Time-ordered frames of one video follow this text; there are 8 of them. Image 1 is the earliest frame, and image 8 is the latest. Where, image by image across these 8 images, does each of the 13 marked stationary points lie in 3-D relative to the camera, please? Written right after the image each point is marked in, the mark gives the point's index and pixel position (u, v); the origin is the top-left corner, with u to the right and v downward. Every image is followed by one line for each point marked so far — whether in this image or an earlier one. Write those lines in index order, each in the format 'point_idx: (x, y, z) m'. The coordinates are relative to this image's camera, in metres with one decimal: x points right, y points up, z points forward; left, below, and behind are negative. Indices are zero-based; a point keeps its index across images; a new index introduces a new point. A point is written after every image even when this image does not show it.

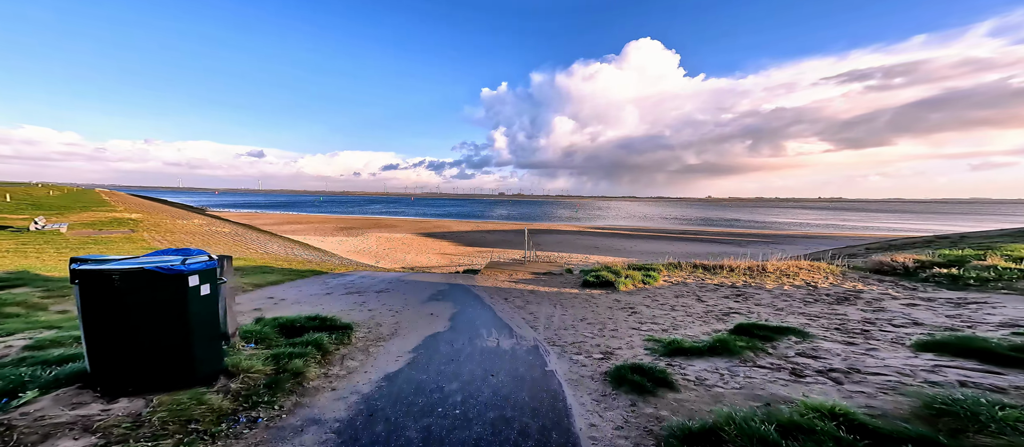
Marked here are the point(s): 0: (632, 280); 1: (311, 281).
0: (+2.7, -1.3, +7.3) m
1: (-4.9, -1.4, +7.8) m
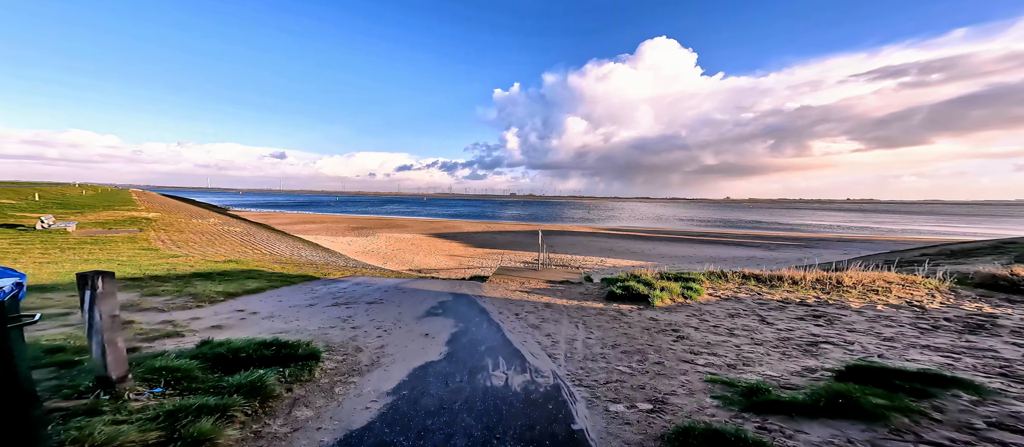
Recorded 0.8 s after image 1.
0: (+3.0, -1.3, +6.1) m
1: (-4.6, -1.4, +6.9) m
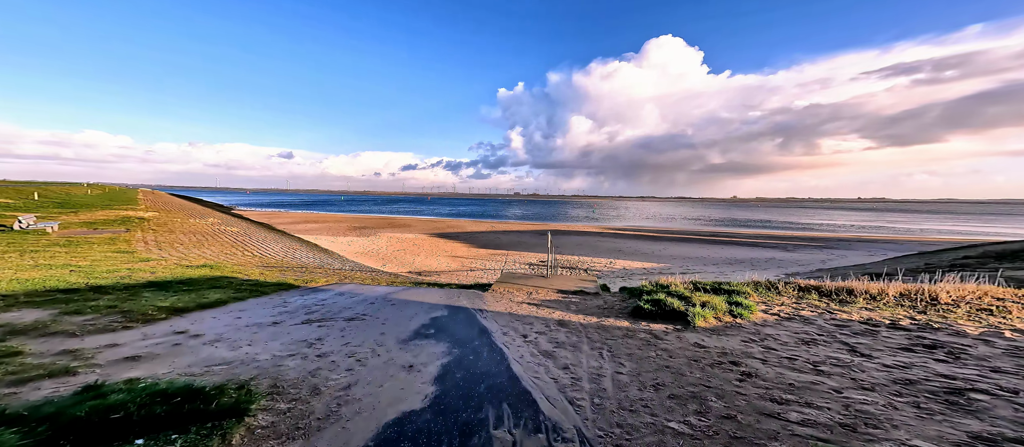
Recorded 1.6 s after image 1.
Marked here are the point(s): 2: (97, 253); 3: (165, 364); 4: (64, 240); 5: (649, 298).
0: (+3.1, -1.3, +5.0) m
1: (-4.5, -1.4, +5.9) m
2: (-12.5, -0.9, +9.7) m
3: (-3.6, -1.4, +3.3) m
4: (-16.3, -0.6, +11.8) m
5: (+2.5, -1.3, +5.8) m
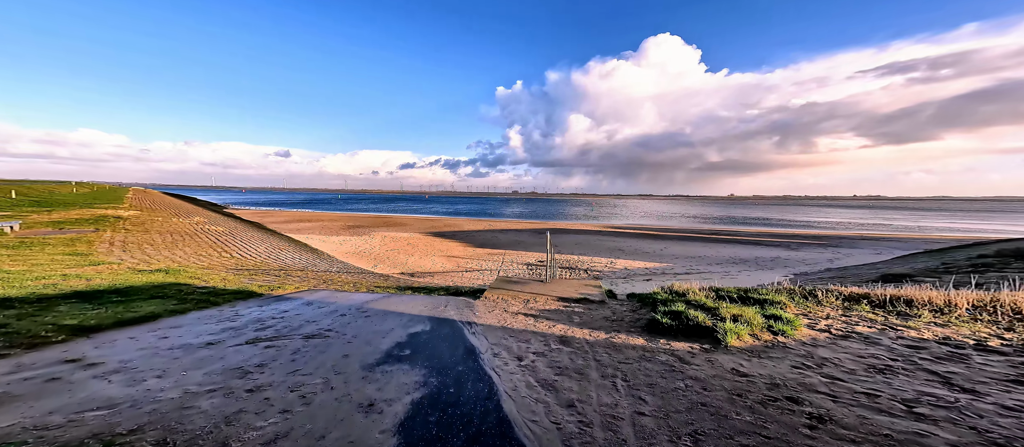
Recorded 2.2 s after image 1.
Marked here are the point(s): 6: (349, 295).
0: (+3.0, -1.3, +4.1) m
1: (-4.6, -1.4, +5.0) m
2: (-12.6, -0.9, +8.8) m
3: (-3.7, -1.4, +2.4) m
4: (-16.5, -0.6, +10.8) m
5: (+2.4, -1.3, +4.9) m
6: (-3.5, -1.5, +6.8) m
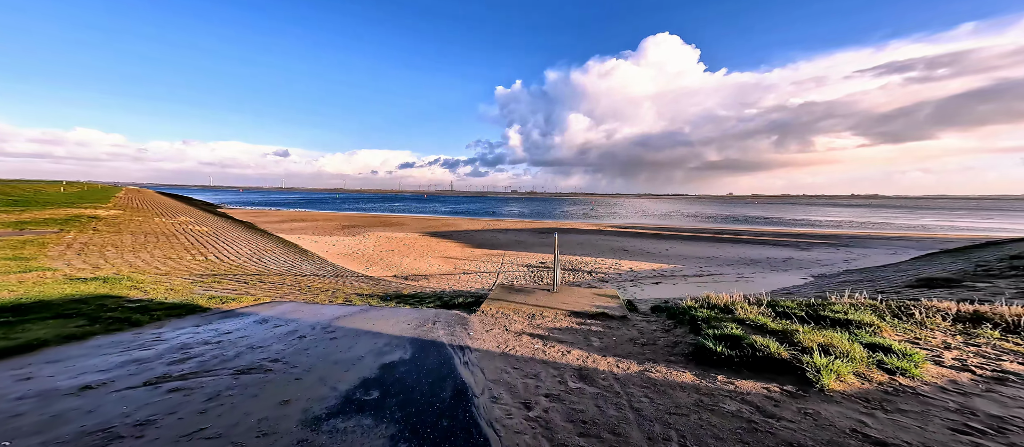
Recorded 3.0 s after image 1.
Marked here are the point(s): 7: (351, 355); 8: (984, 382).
0: (+3.0, -1.3, +3.0) m
1: (-4.5, -1.3, +3.8) m
2: (-12.6, -0.9, +7.6) m
3: (-3.6, -1.4, +1.3) m
4: (-16.4, -0.6, +9.7) m
5: (+2.4, -1.3, +3.8) m
6: (-3.4, -1.5, +5.7) m
7: (-2.0, -1.6, +4.0) m
8: (+3.8, -1.3, +2.6) m
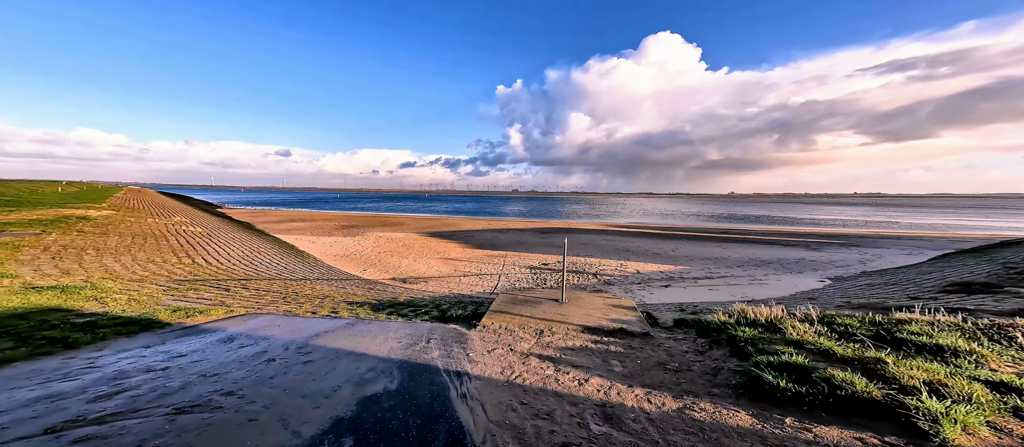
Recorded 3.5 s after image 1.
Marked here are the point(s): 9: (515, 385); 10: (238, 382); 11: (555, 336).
0: (+3.1, -1.3, +2.3) m
1: (-4.5, -1.4, +3.2) m
2: (-12.5, -0.9, +7.0) m
3: (-3.6, -1.5, +0.6) m
4: (-16.4, -0.6, +9.0) m
5: (+2.5, -1.3, +3.1) m
6: (-3.4, -1.5, +5.0) m
7: (-1.9, -1.7, +3.4) m
8: (+3.8, -1.3, +1.9) m
9: (+0.1, -1.7, +3.4) m
10: (-2.7, -1.6, +3.2) m
11: (+0.6, -1.6, +4.6) m
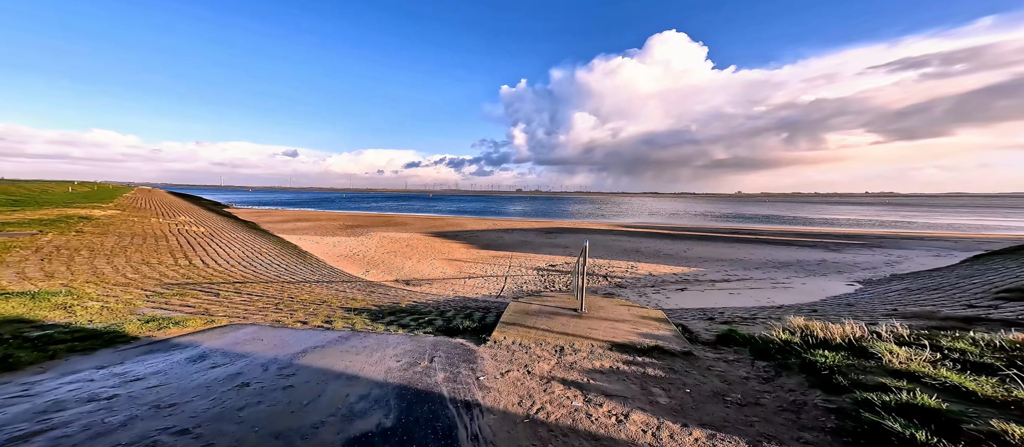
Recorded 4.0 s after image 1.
0: (+3.3, -1.3, +1.6) m
1: (-4.3, -1.4, +2.6) m
2: (-12.3, -0.9, +6.5) m
3: (-3.4, -1.5, 0.0) m
4: (-16.1, -0.6, +8.7) m
5: (+2.7, -1.3, +2.5) m
6: (-3.1, -1.5, +4.4) m
7: (-1.7, -1.7, +2.8) m
8: (+4.0, -1.3, +1.2) m
9: (+0.2, -1.7, +2.7) m
10: (-2.5, -1.6, +2.7) m
11: (+0.8, -1.6, +3.9) m
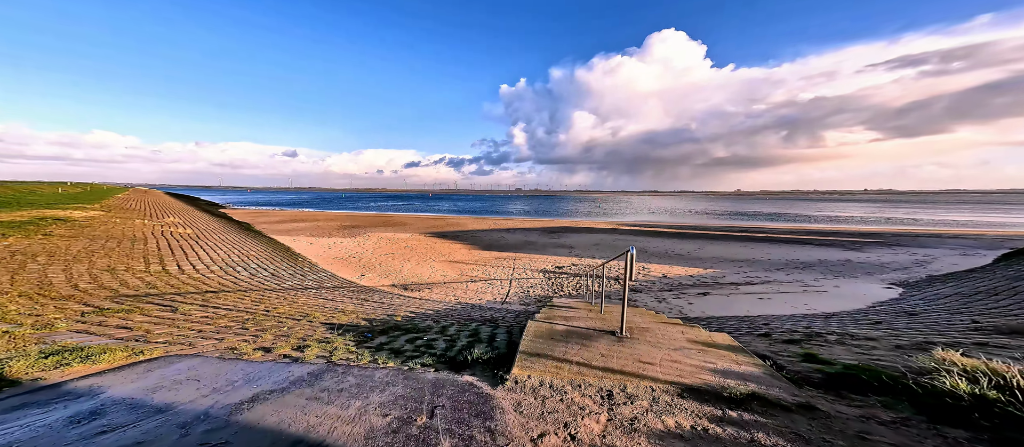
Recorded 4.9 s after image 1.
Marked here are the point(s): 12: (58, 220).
0: (+3.6, -1.3, +0.5) m
1: (-4.0, -1.4, +1.5) m
2: (-12.0, -1.0, +5.4) m
3: (-3.1, -1.5, -1.1) m
4: (-15.8, -0.7, +7.5) m
5: (+2.9, -1.3, +1.3) m
6: (-2.9, -1.6, +3.3) m
7: (-1.5, -1.7, +1.6) m
8: (+4.3, -1.3, +0.1) m
9: (+0.5, -1.7, +1.6) m
10: (-2.2, -1.6, +1.5) m
11: (+1.1, -1.6, +2.8) m
12: (-24.0, +0.2, +17.2) m
